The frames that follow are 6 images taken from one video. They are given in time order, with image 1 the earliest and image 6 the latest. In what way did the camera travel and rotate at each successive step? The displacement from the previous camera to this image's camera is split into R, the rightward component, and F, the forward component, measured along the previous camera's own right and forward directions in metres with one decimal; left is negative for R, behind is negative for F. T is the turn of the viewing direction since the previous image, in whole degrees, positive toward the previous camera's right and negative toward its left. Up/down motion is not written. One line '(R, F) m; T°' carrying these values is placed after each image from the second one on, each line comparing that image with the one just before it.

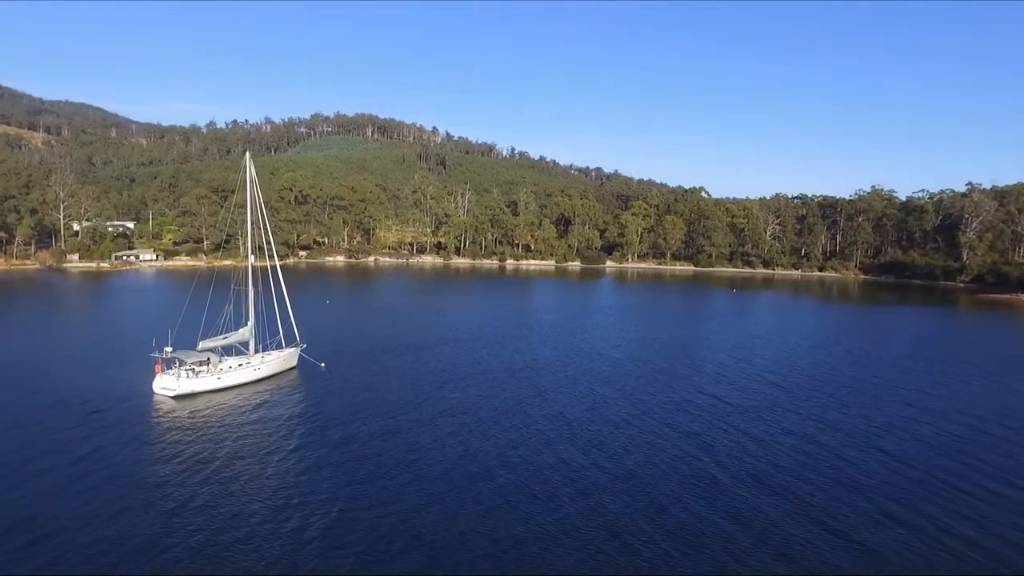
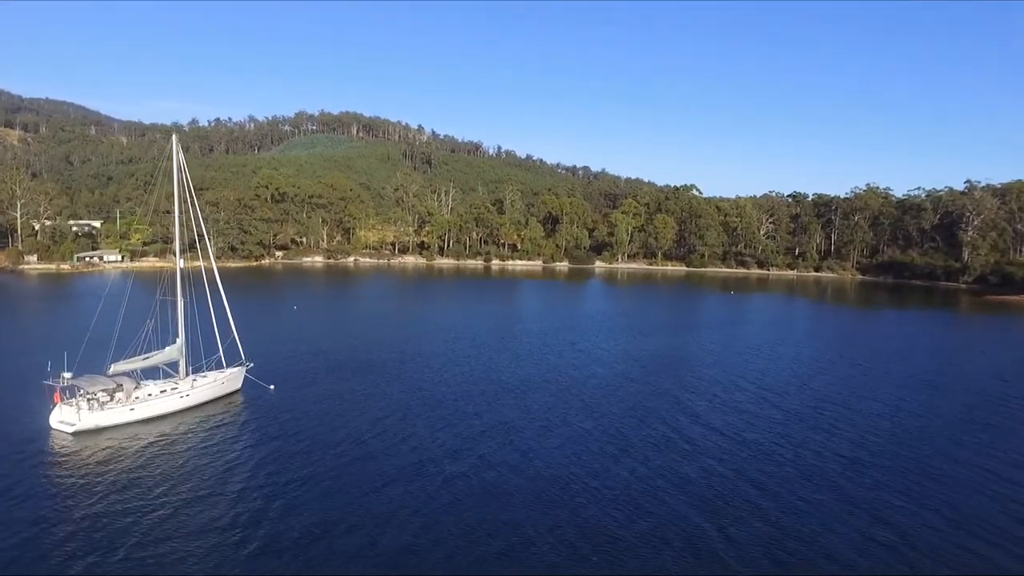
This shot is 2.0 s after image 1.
(+0.2, +3.2) m; +1°
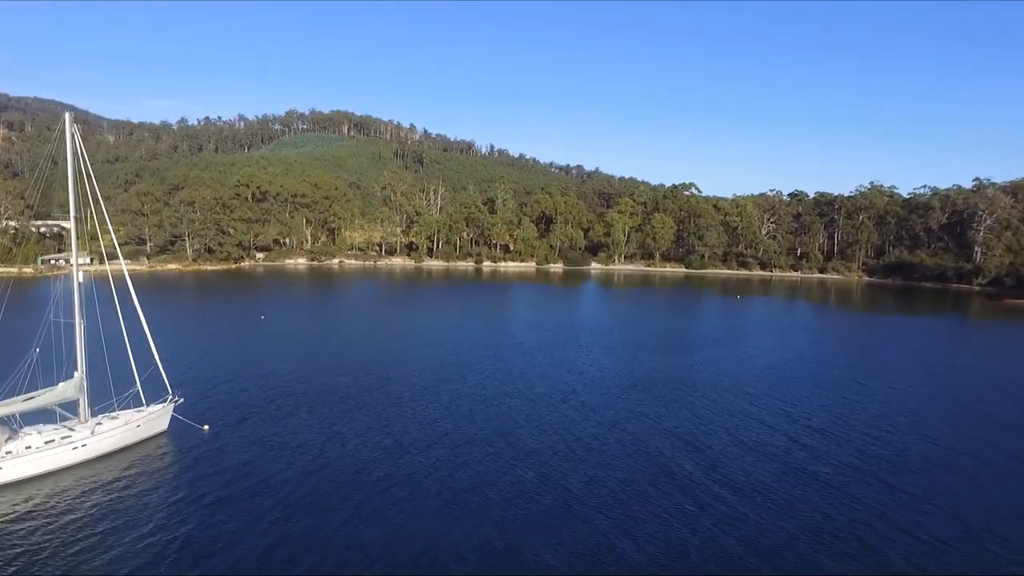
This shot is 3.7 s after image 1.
(+0.1, +3.5) m; +1°
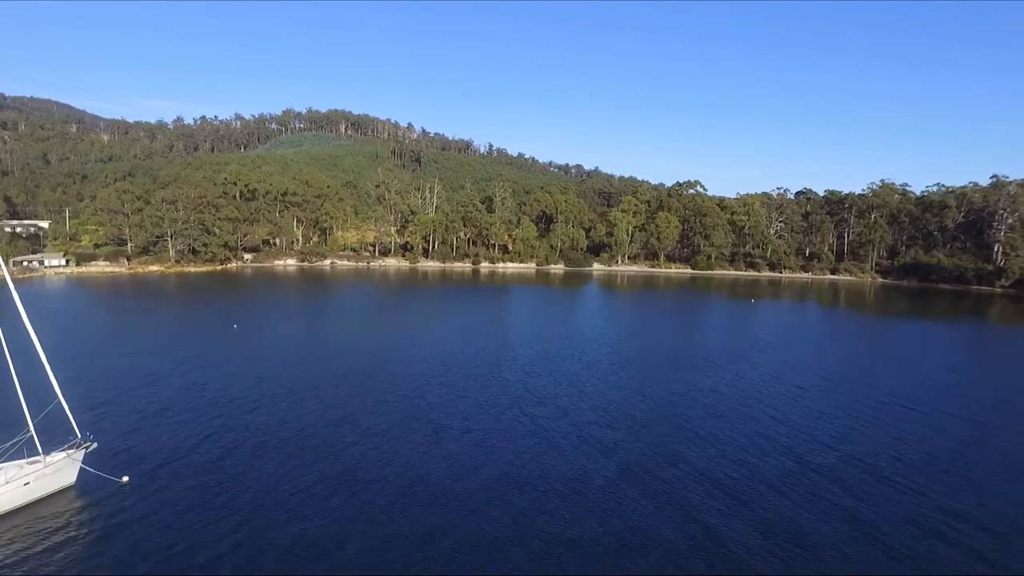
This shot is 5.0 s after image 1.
(0.0, +3.2) m; 0°
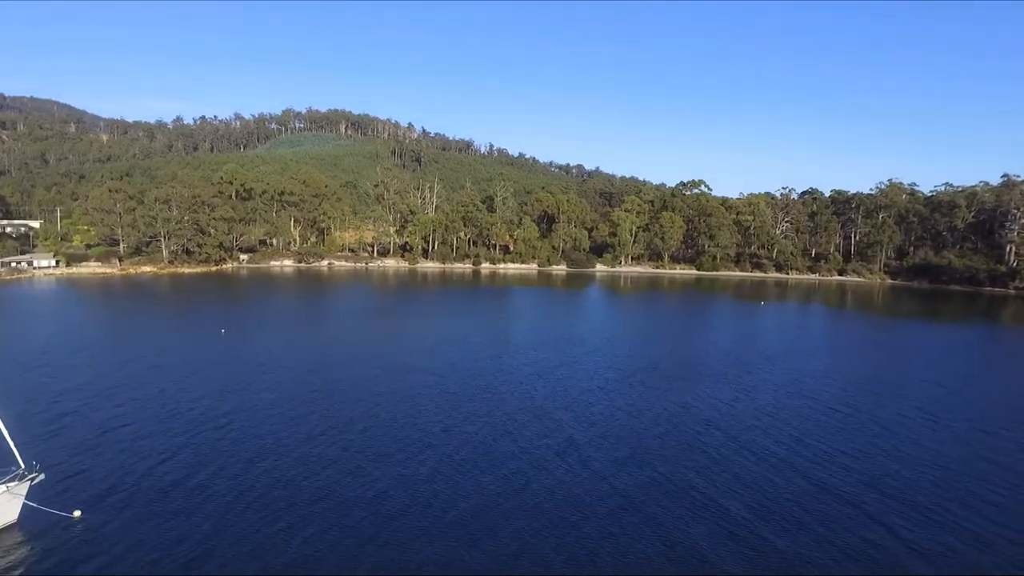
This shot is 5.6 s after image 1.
(-0.1, +1.5) m; 0°
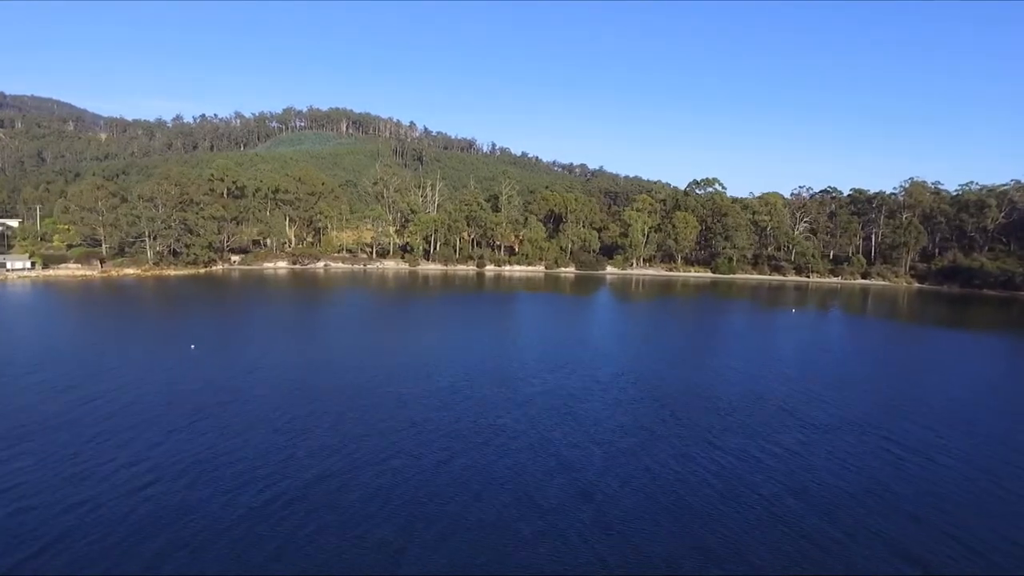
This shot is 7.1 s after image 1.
(-0.5, +3.8) m; 0°
